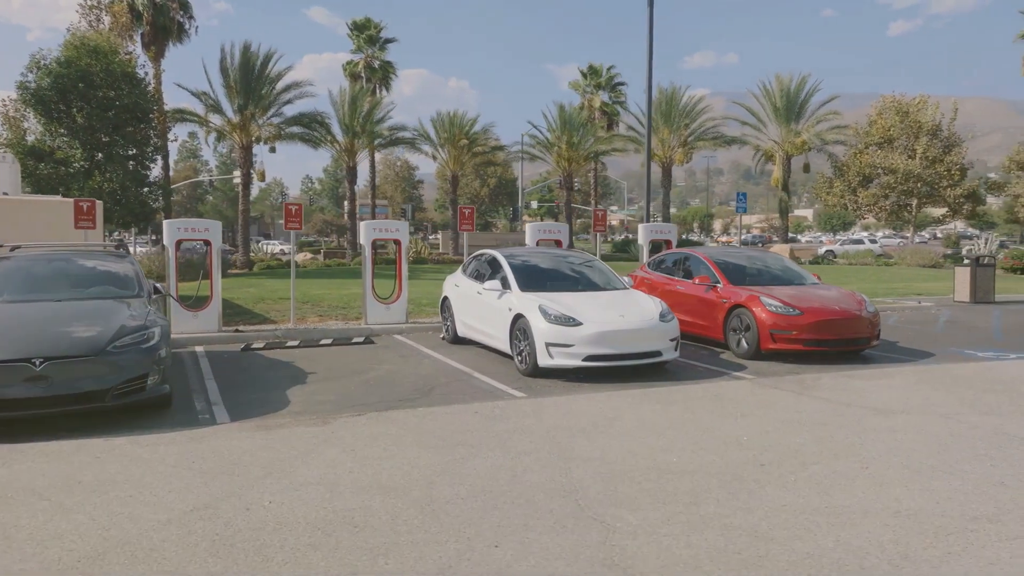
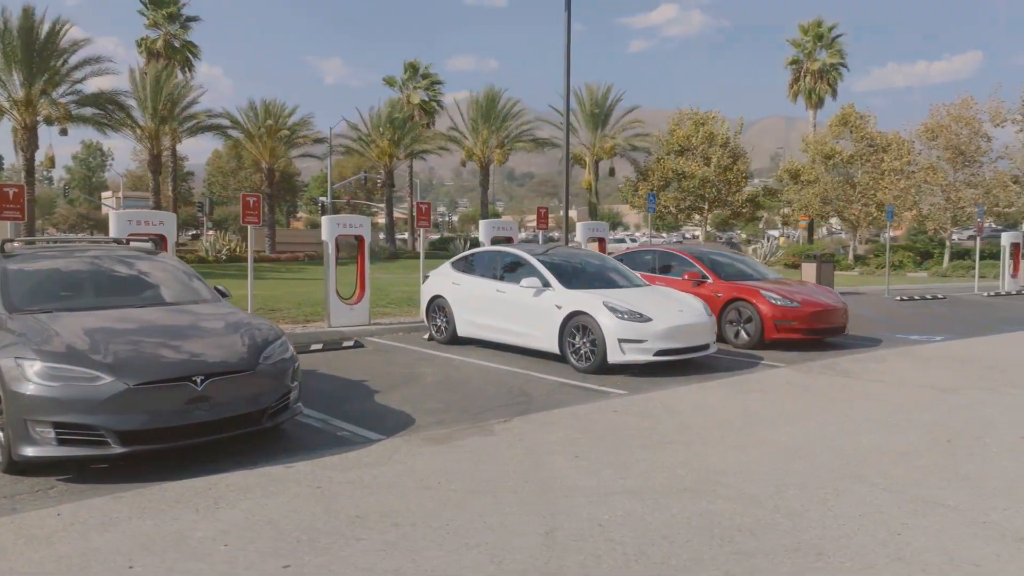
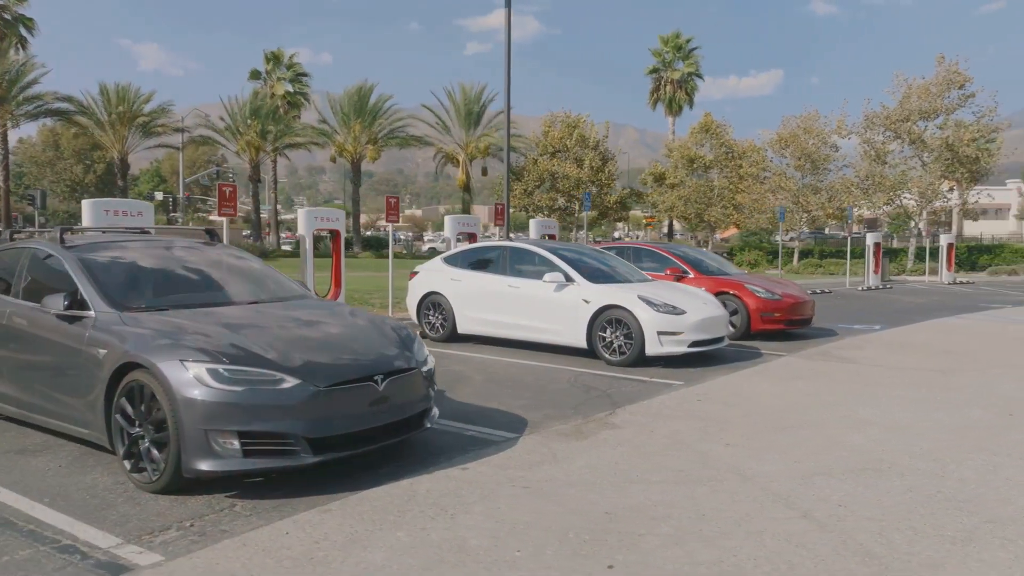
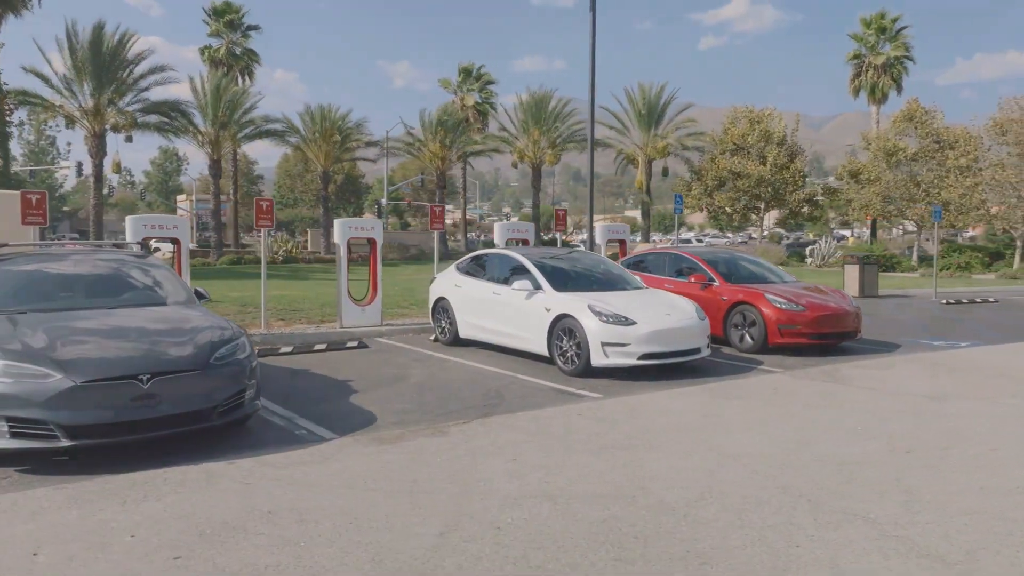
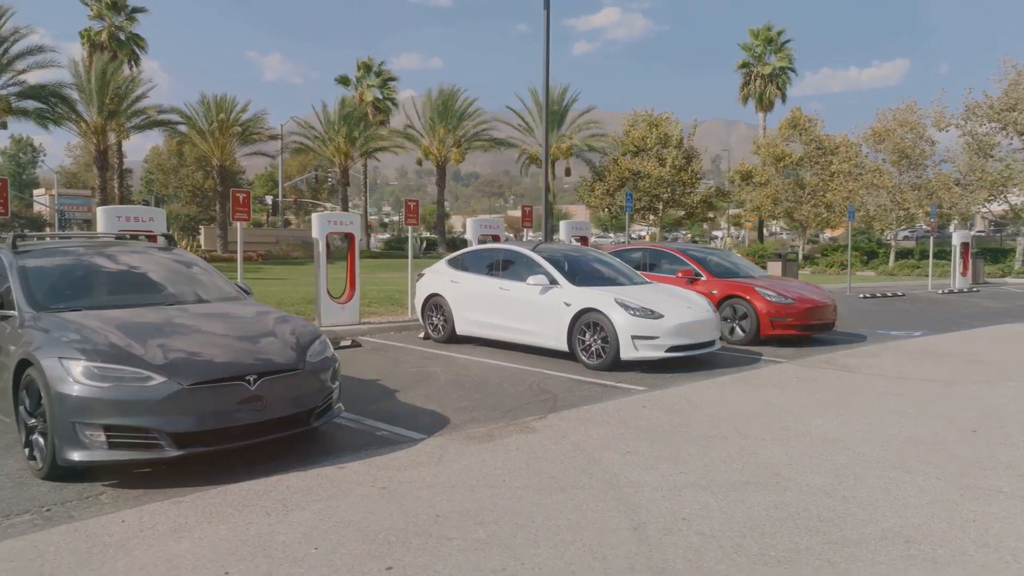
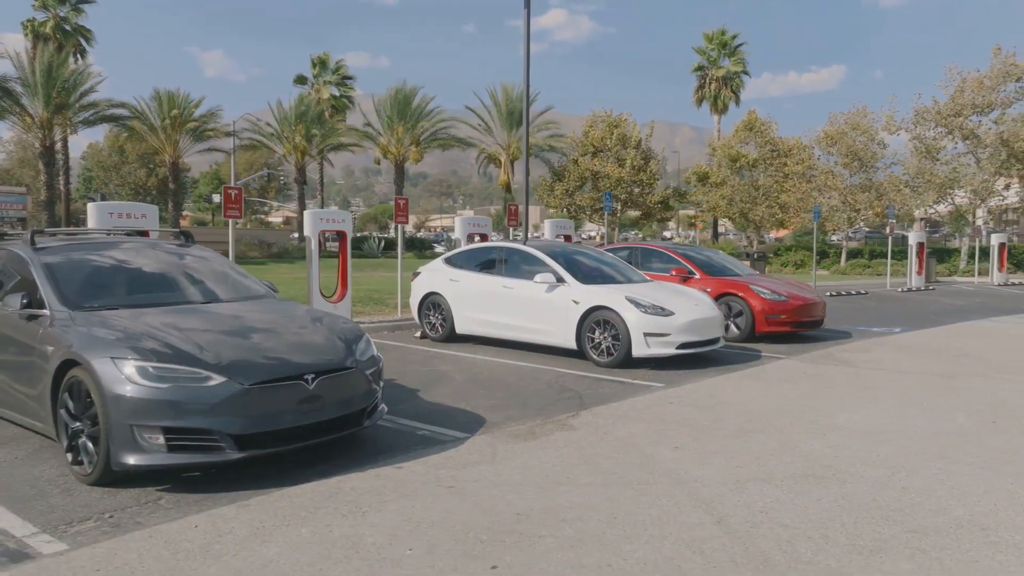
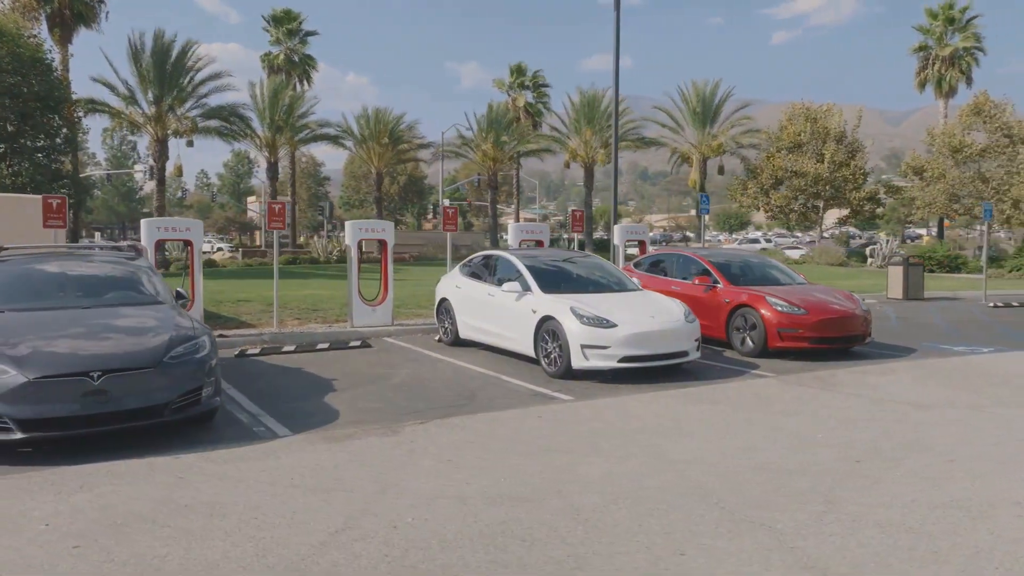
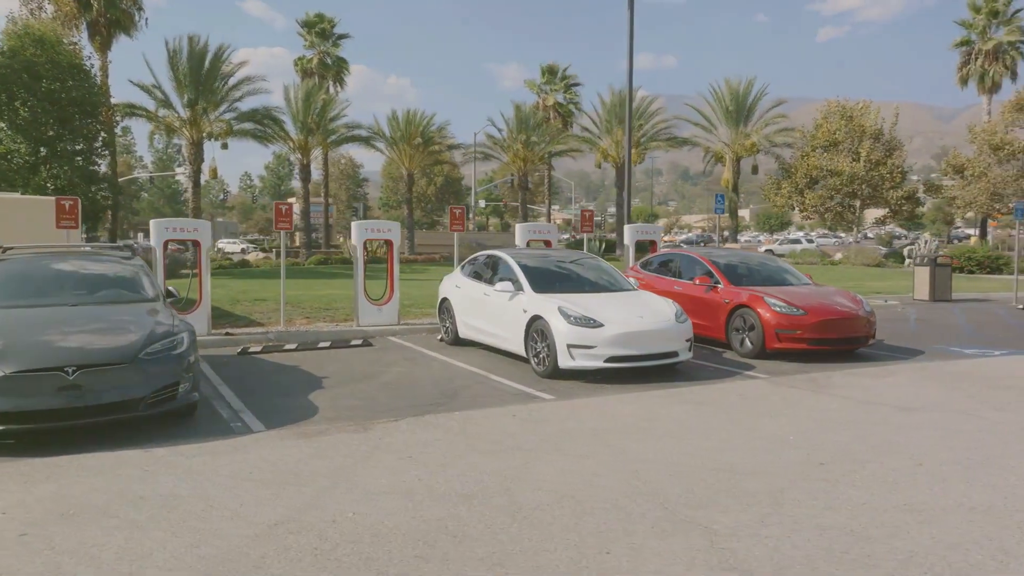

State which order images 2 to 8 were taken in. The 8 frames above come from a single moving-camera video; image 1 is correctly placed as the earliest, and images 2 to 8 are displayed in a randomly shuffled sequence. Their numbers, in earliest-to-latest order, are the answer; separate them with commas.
8, 7, 4, 2, 5, 6, 3
